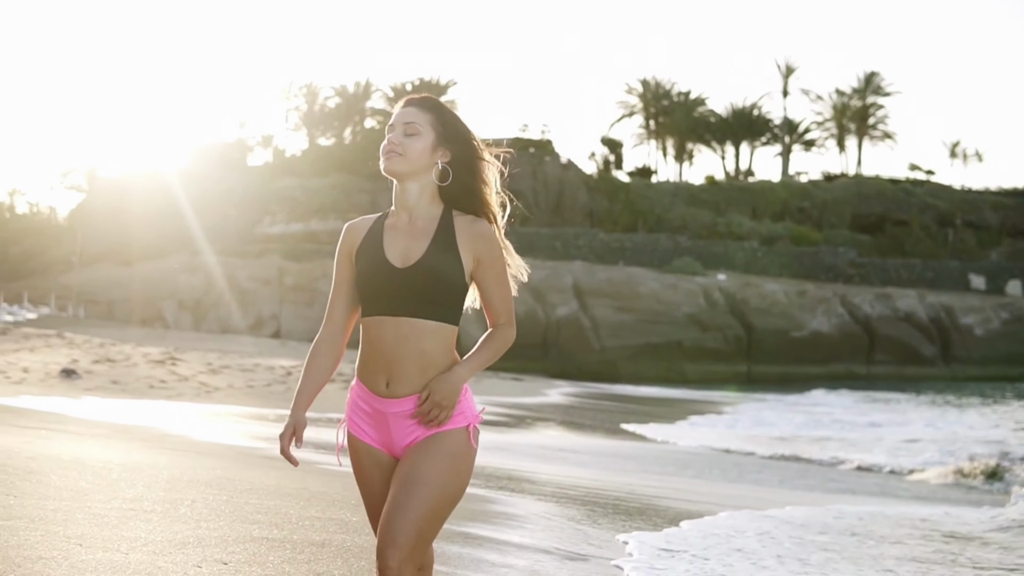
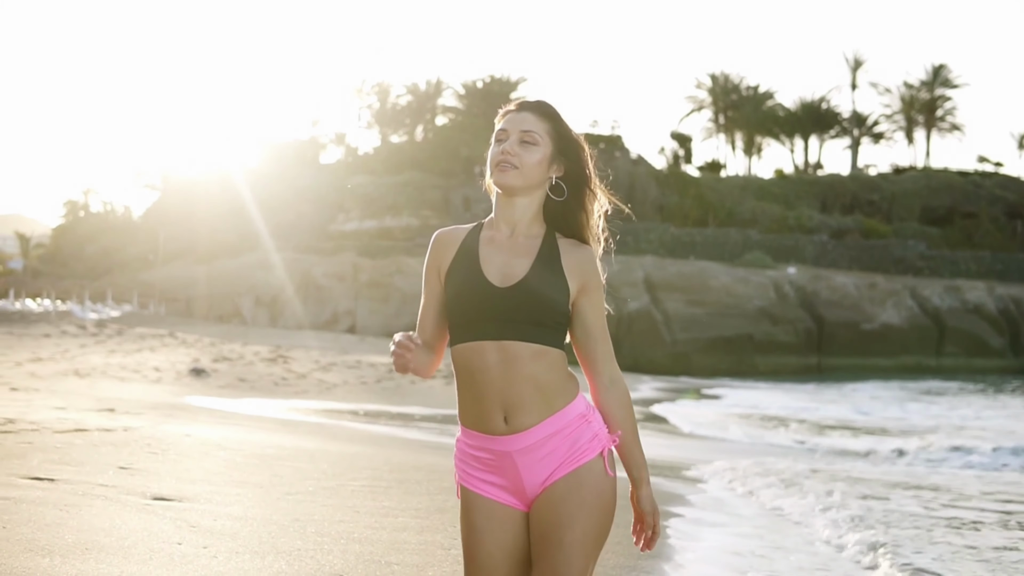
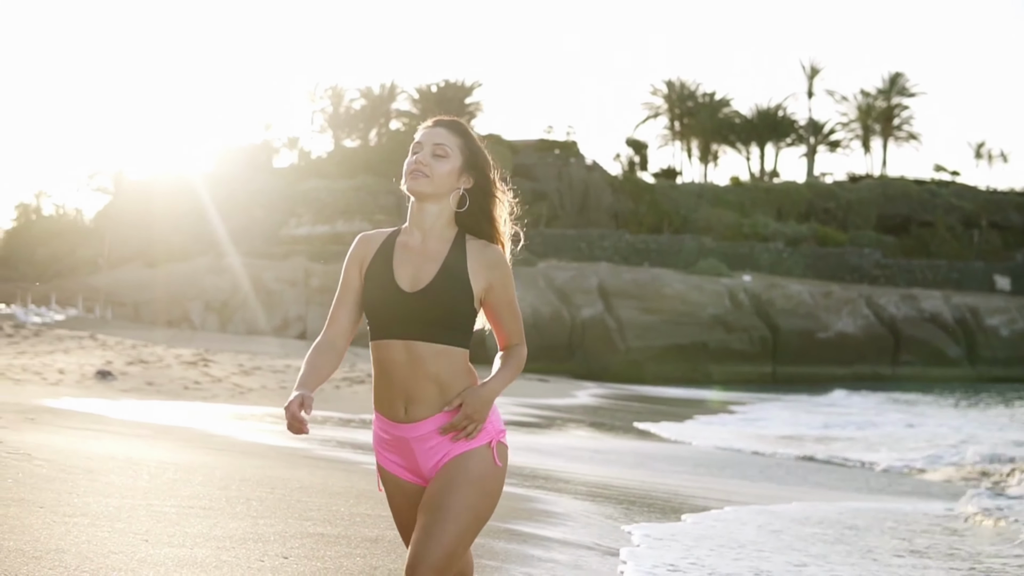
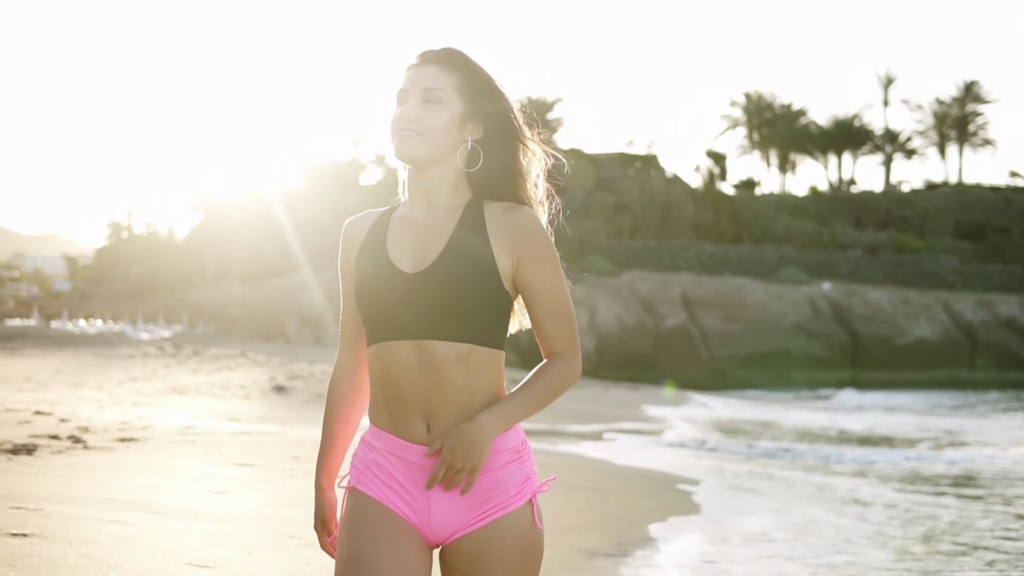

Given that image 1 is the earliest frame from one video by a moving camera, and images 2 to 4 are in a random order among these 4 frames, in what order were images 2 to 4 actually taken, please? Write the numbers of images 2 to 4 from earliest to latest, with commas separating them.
3, 2, 4
